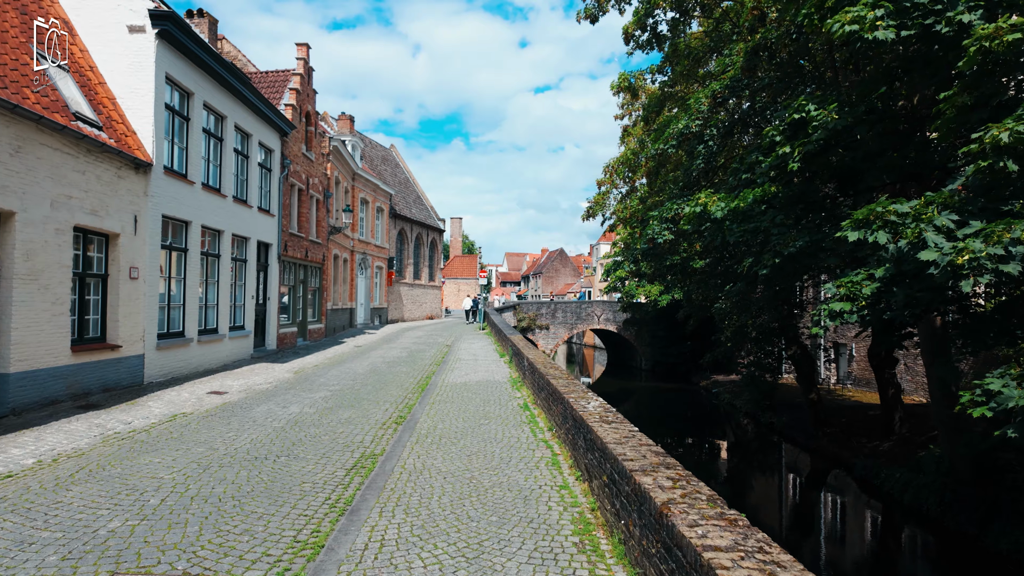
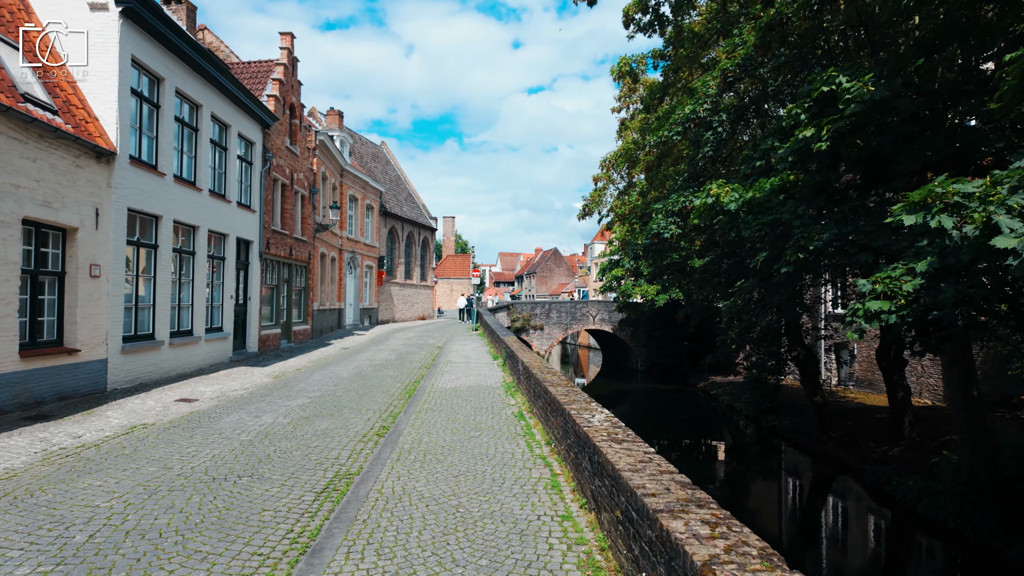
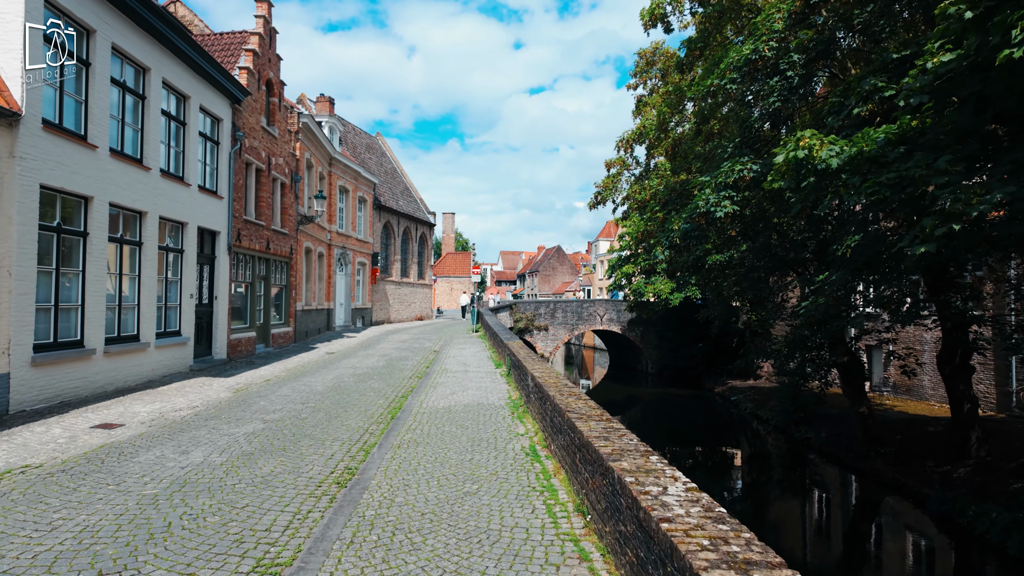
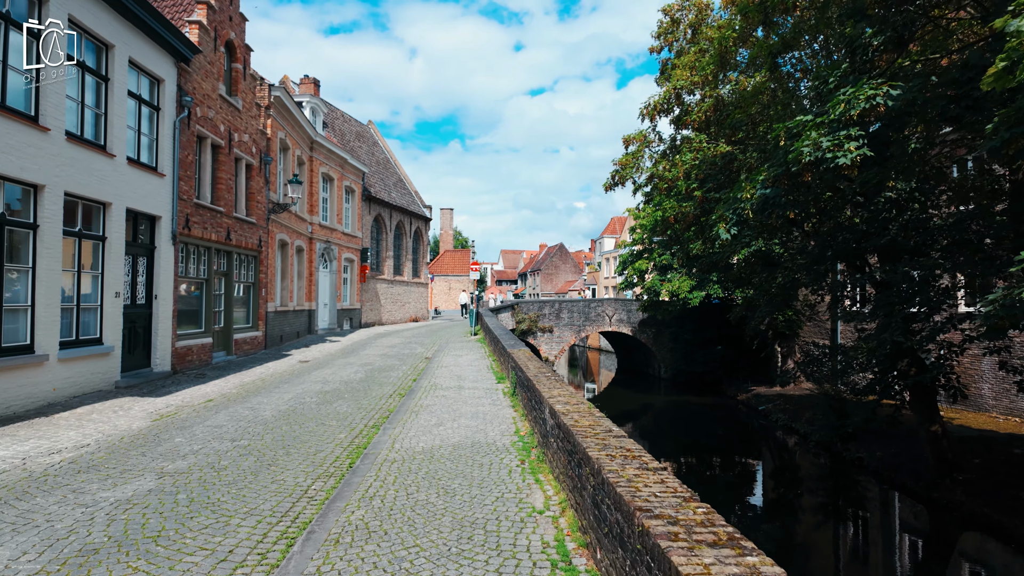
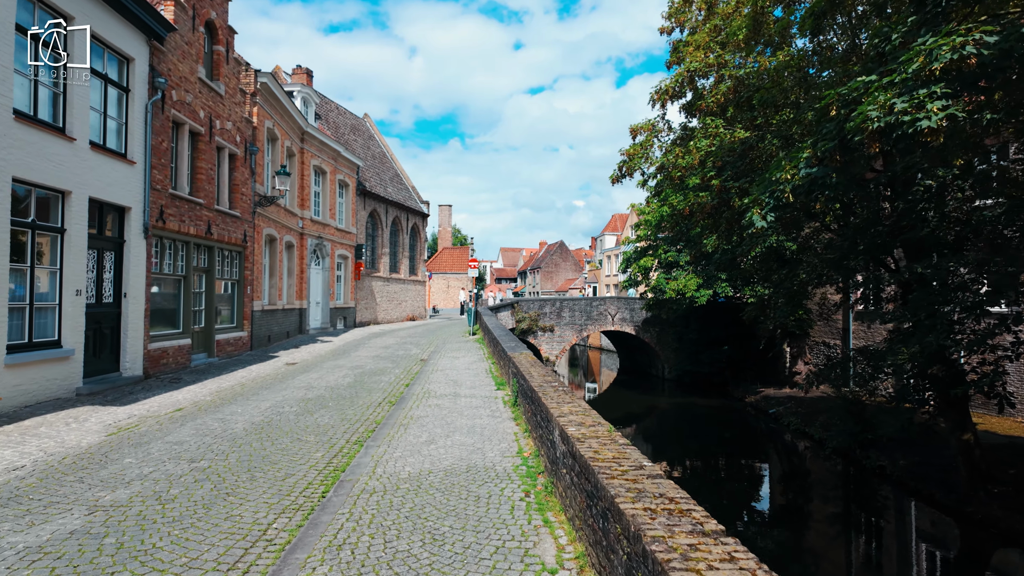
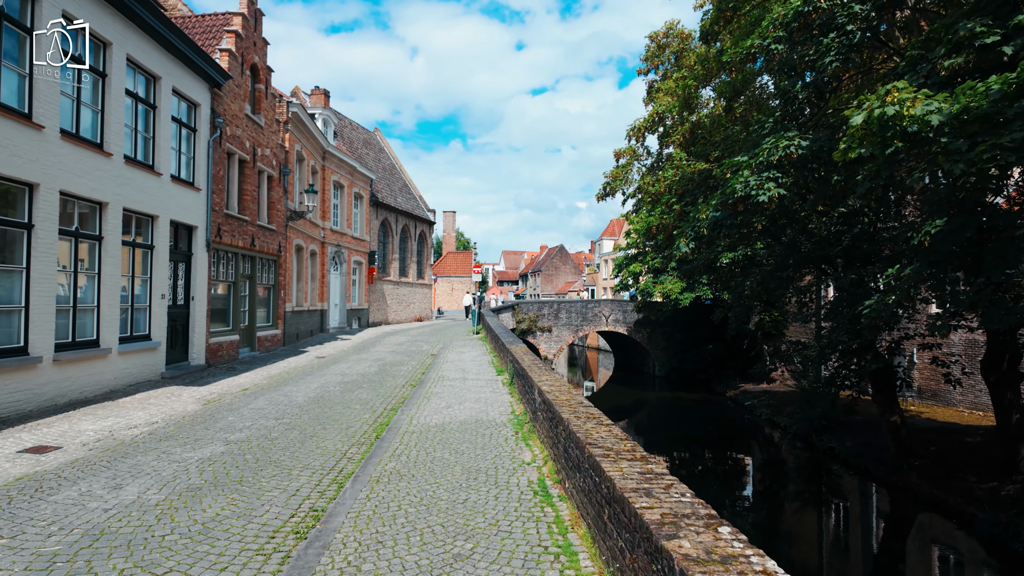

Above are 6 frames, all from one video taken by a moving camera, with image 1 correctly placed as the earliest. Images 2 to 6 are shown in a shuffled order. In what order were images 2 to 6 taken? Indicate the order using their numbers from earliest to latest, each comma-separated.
2, 3, 6, 4, 5
